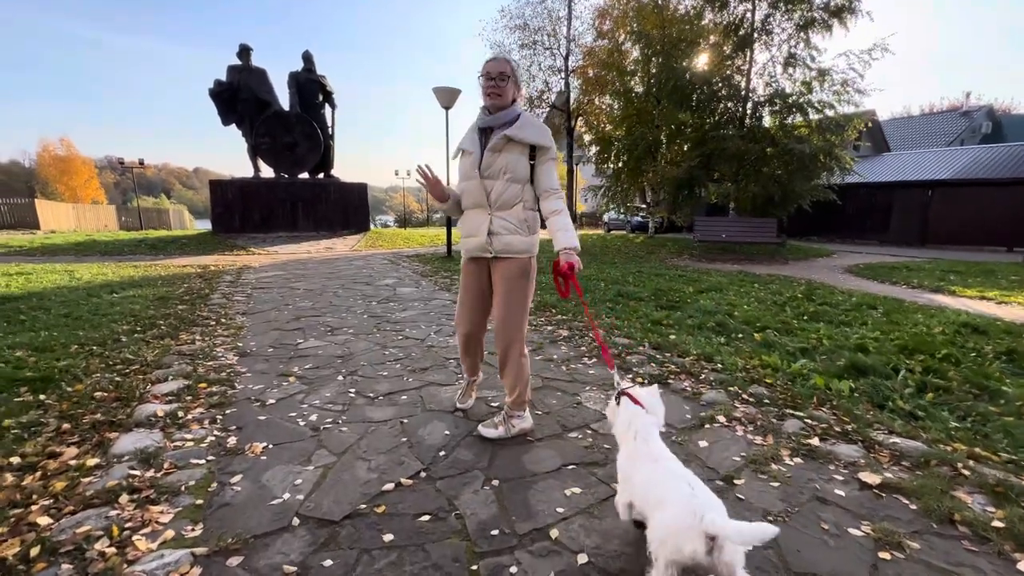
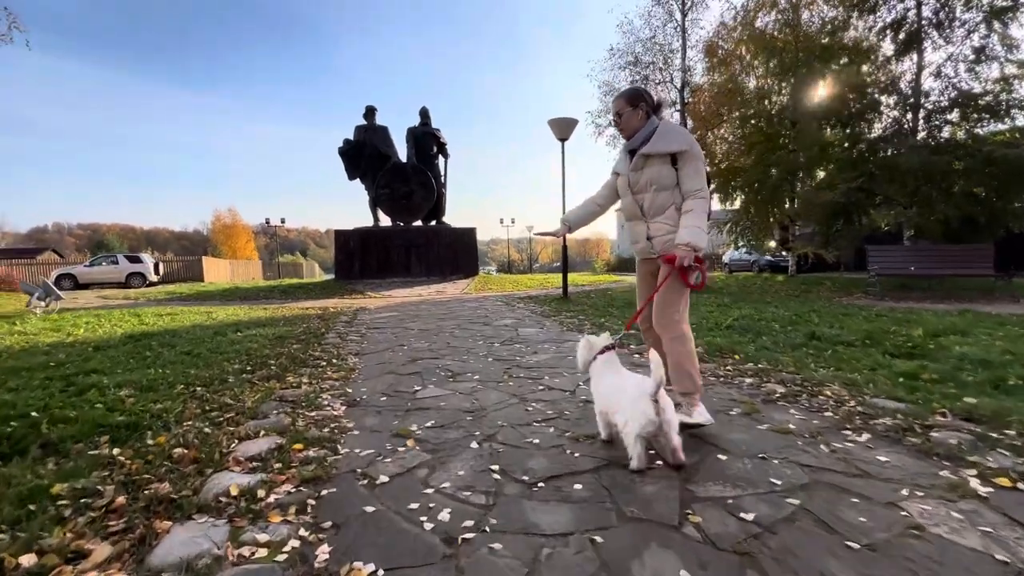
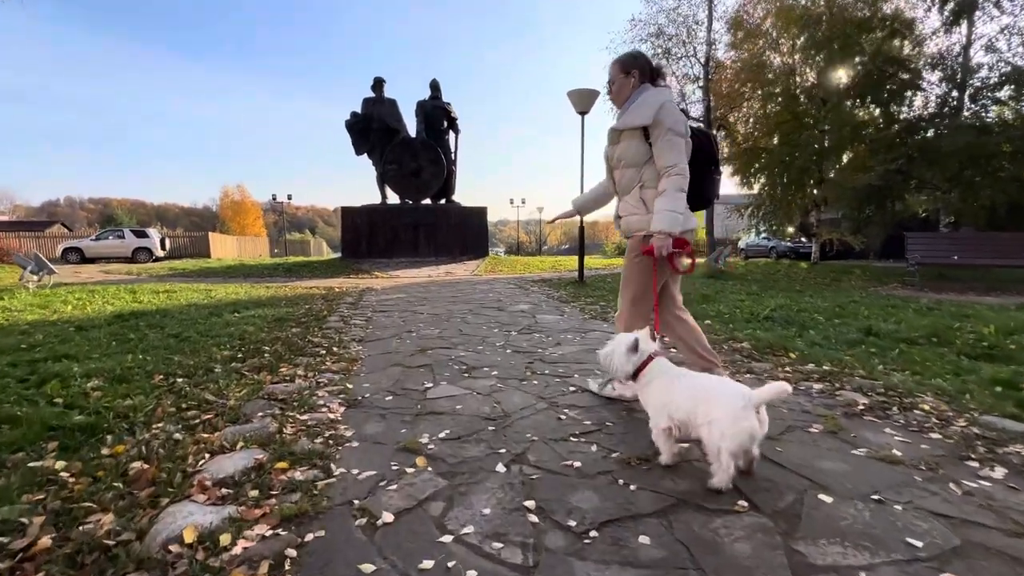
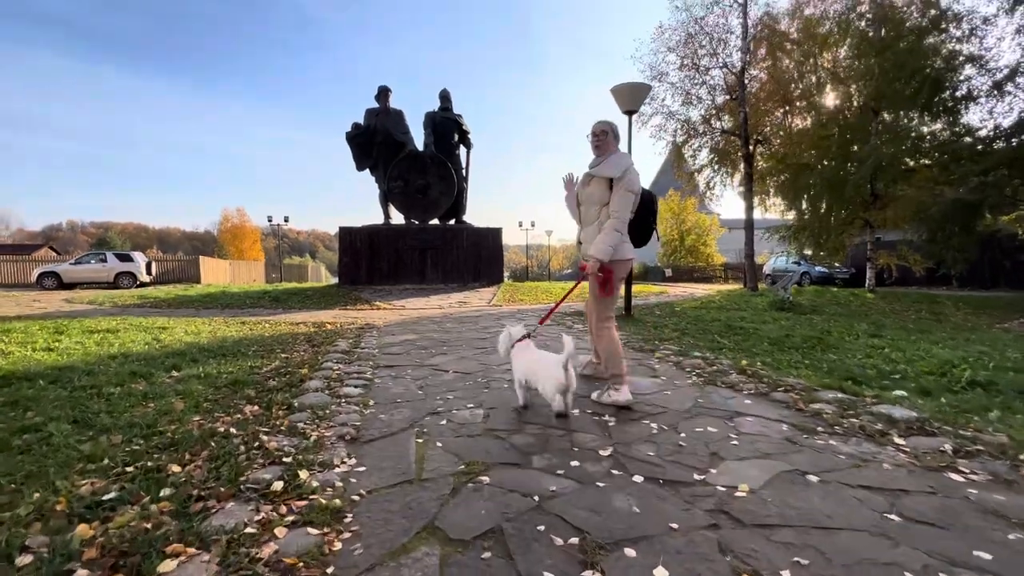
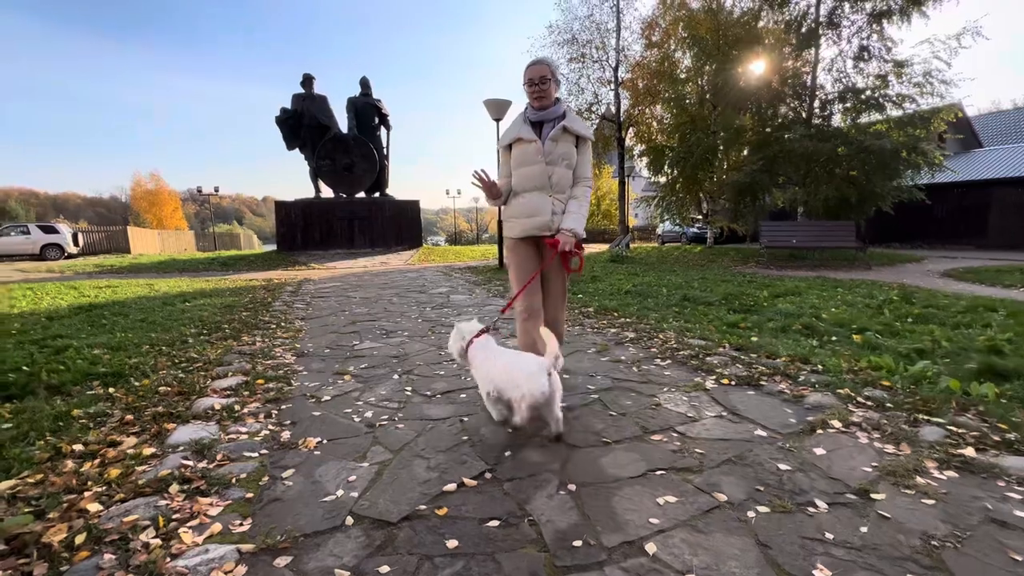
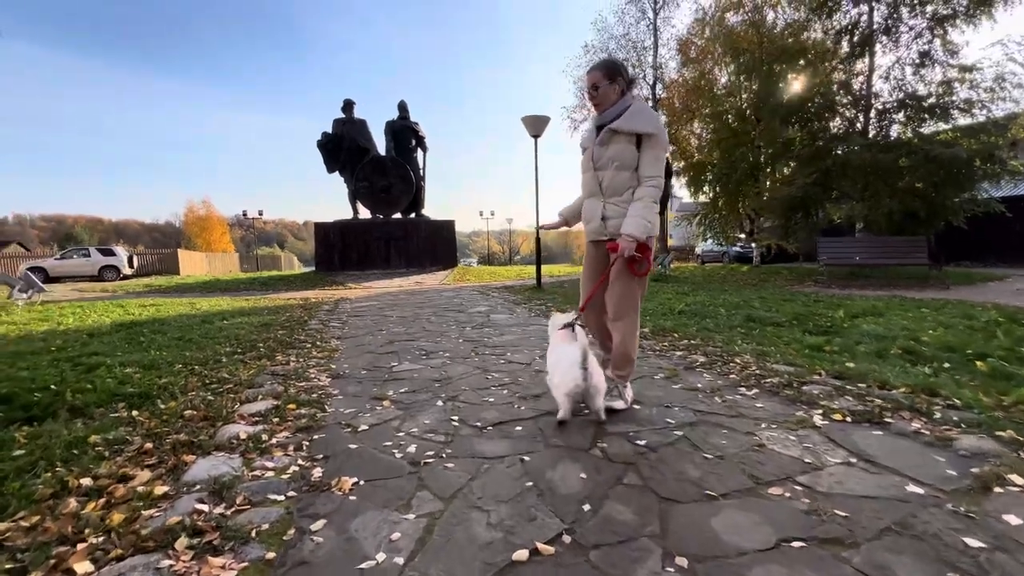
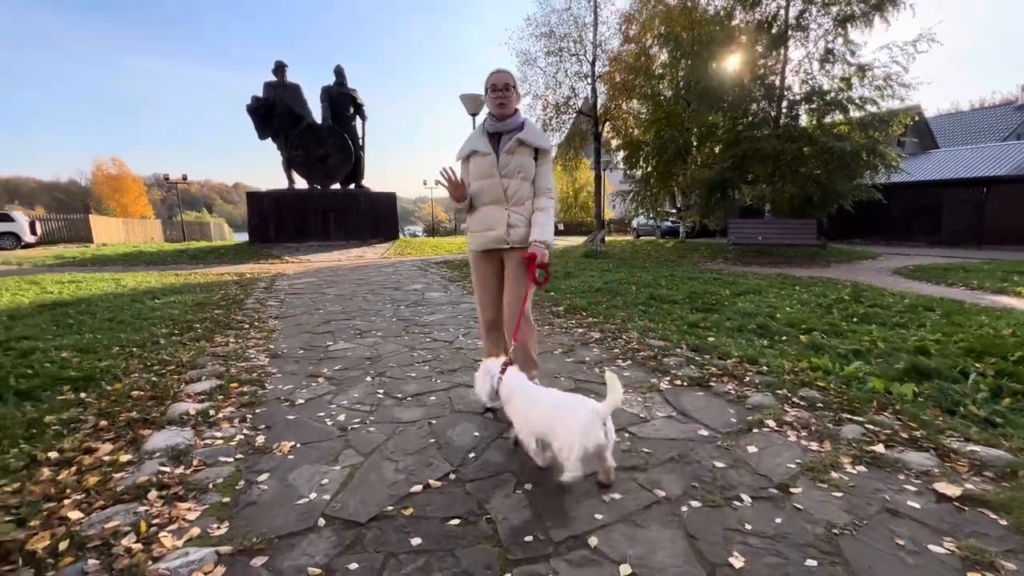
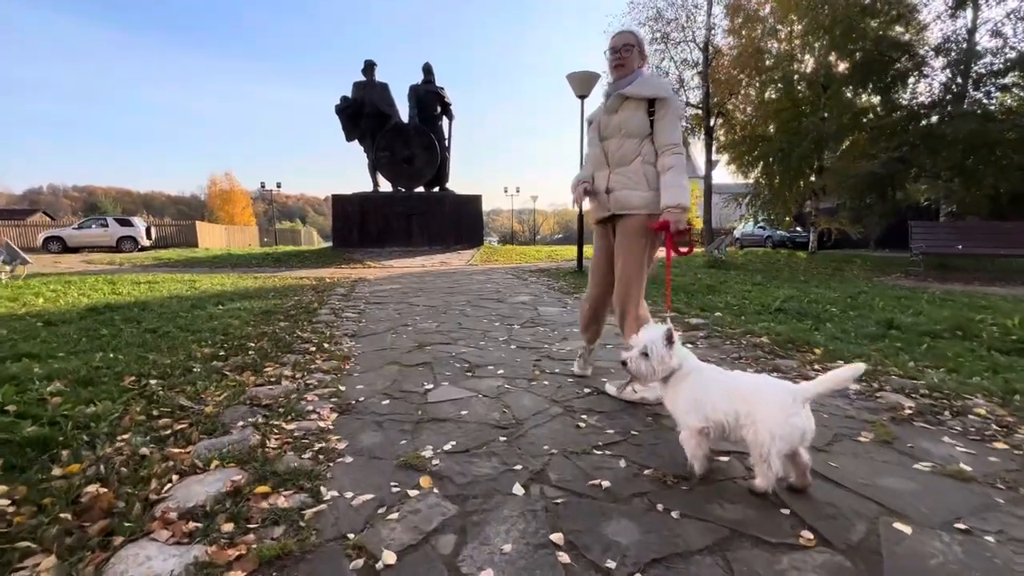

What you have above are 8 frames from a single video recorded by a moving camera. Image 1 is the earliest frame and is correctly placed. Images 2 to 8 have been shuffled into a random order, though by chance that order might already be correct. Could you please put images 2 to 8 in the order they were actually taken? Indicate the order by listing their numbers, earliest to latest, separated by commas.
7, 5, 6, 2, 3, 8, 4
